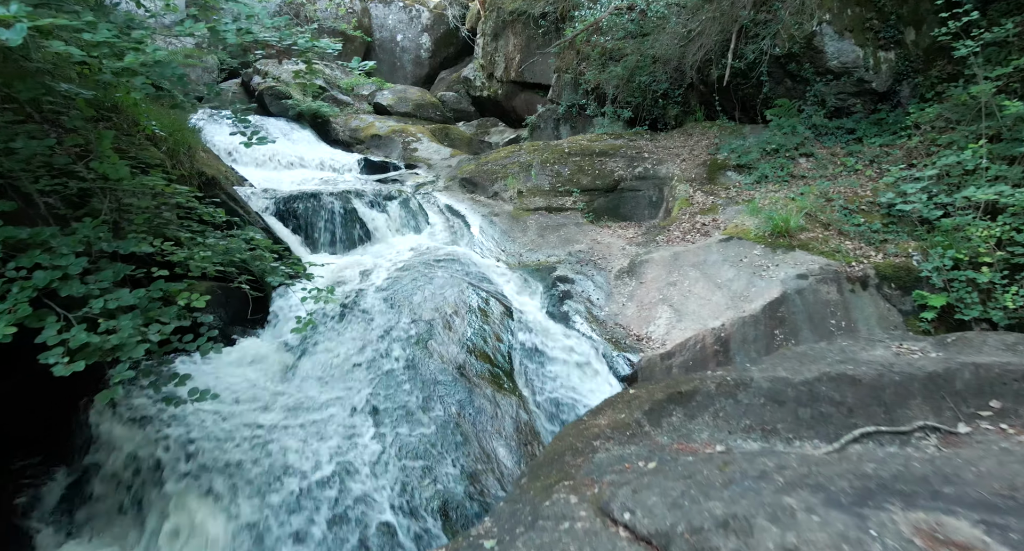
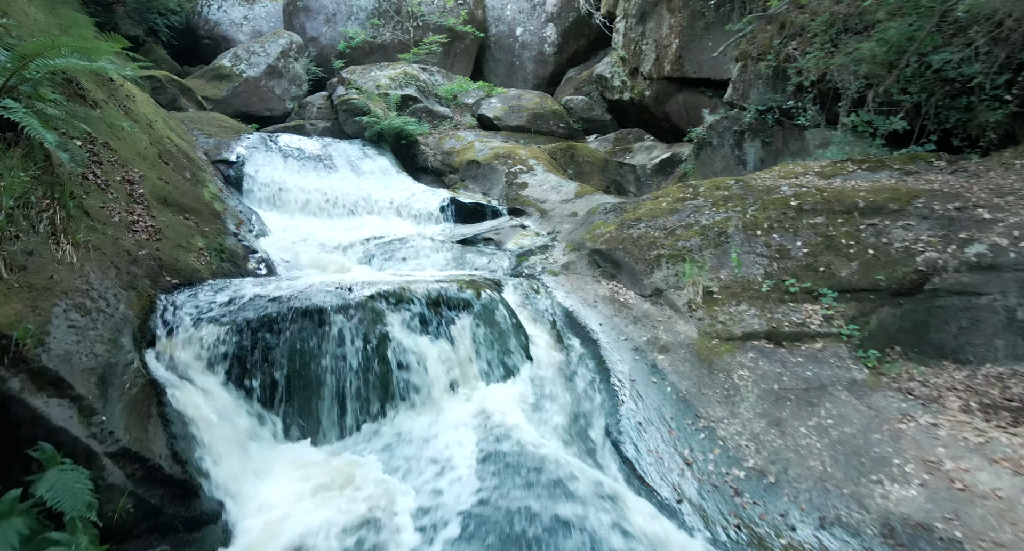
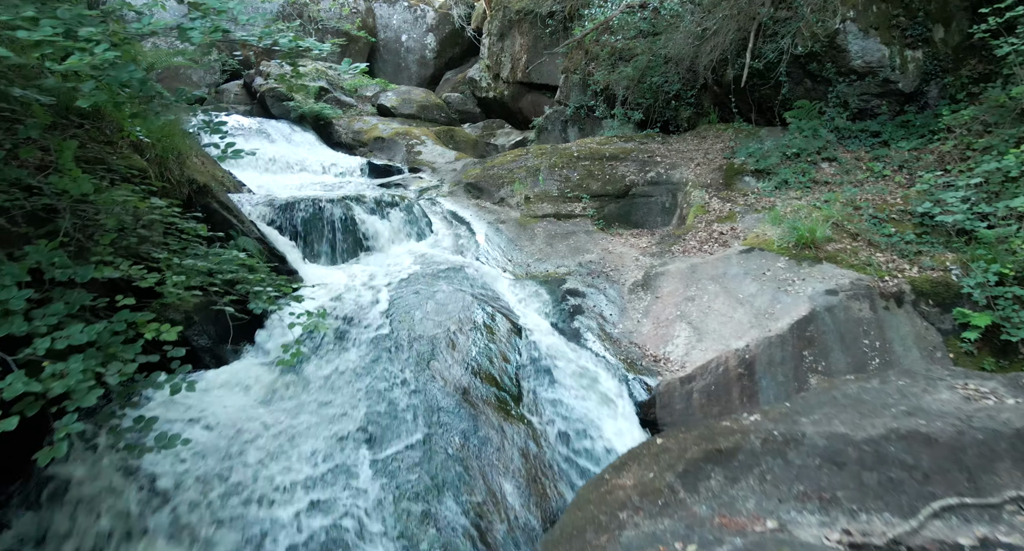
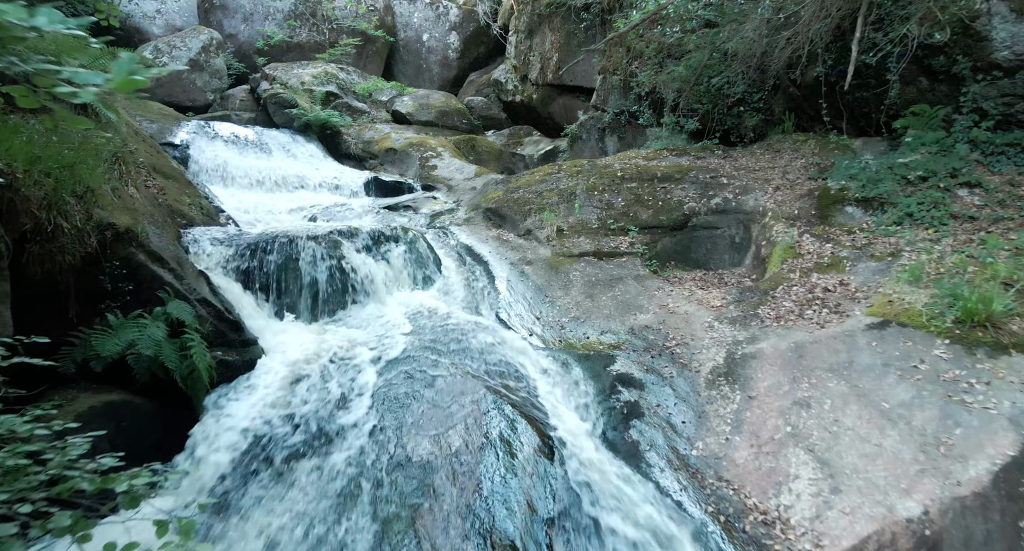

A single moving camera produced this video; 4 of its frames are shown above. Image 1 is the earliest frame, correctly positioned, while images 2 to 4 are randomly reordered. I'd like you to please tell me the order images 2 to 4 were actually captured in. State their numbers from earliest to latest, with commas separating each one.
3, 4, 2
